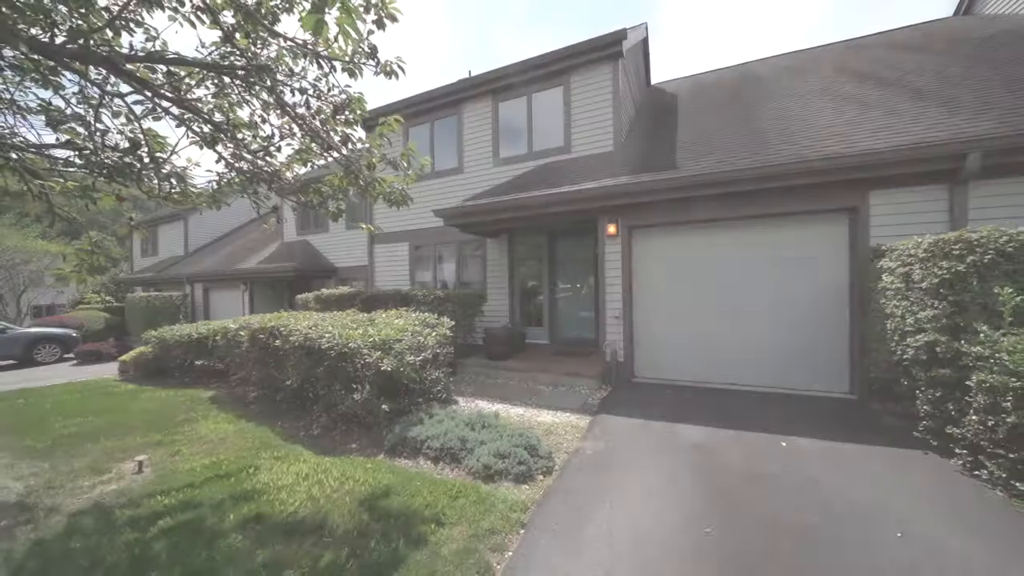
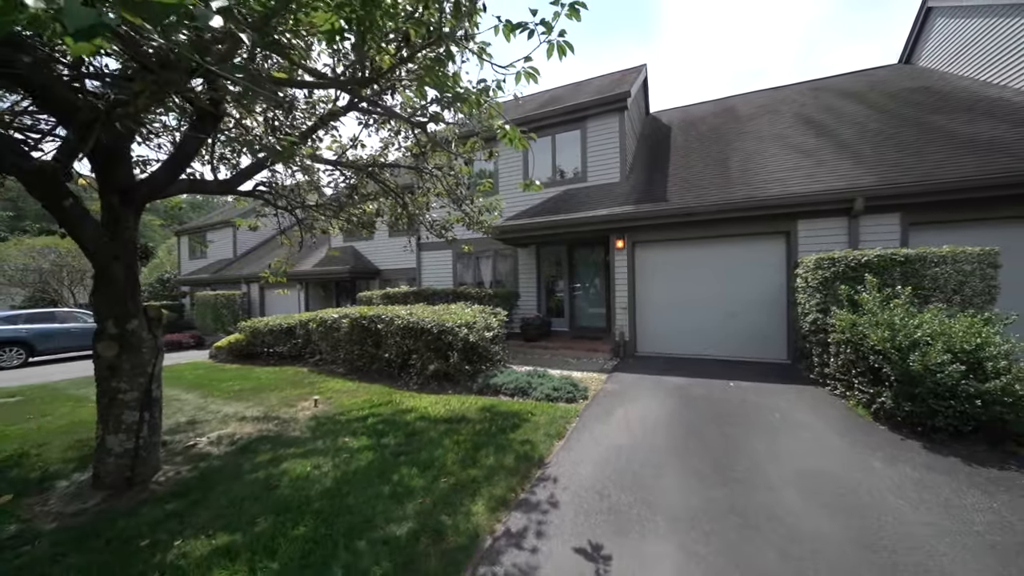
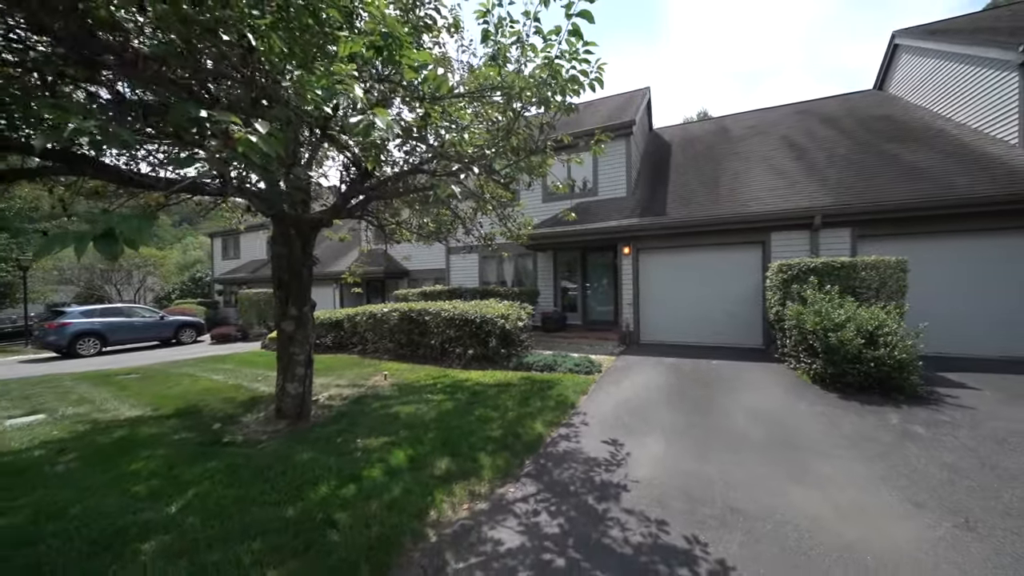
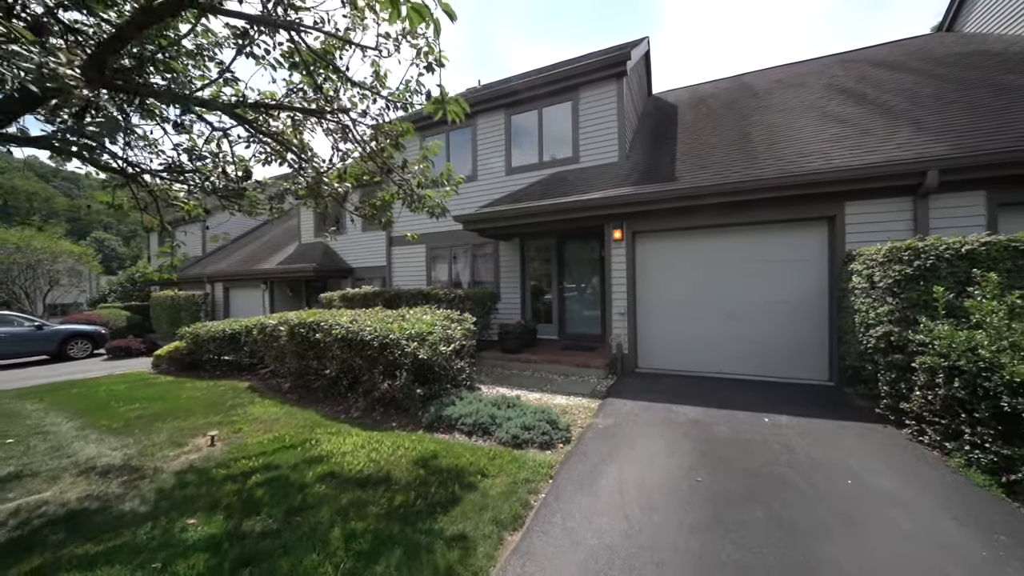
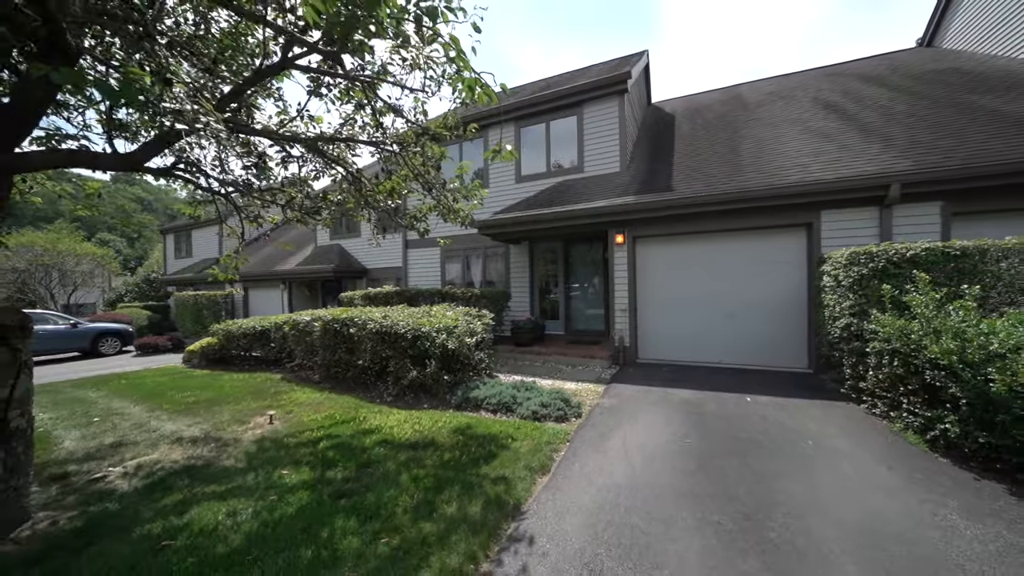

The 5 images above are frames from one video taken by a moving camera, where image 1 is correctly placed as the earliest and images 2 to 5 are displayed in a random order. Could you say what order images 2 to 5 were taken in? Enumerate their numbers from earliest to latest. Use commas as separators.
4, 5, 2, 3
